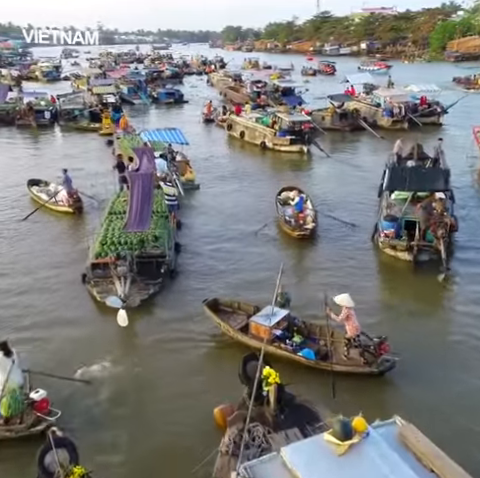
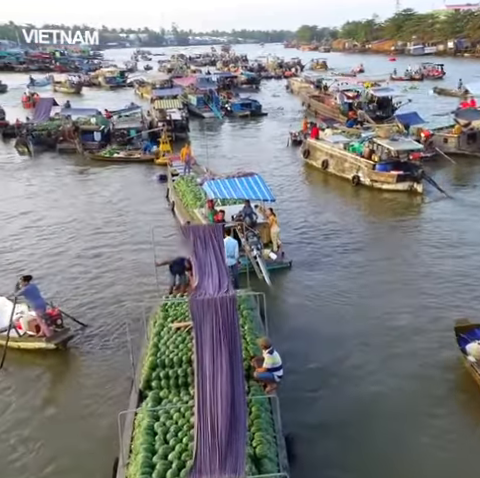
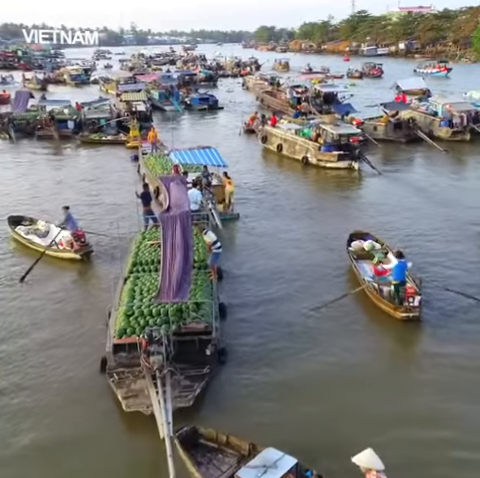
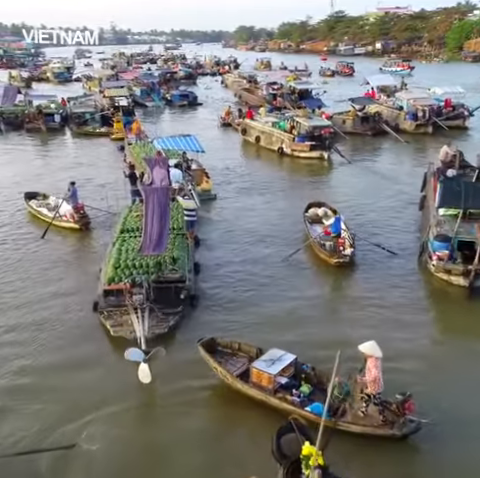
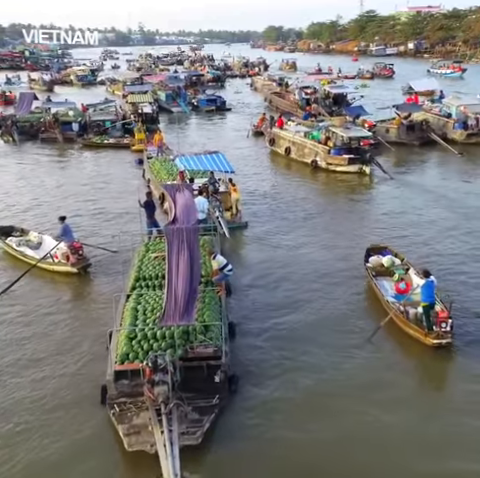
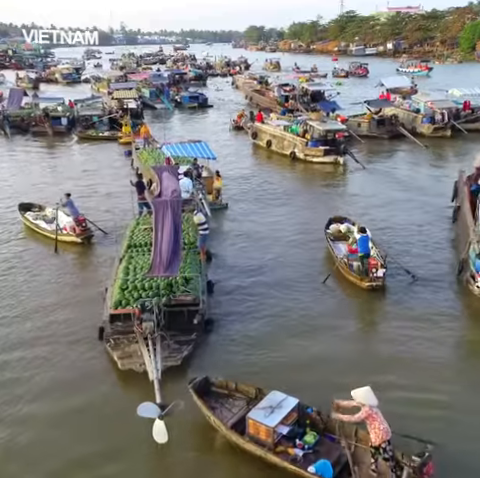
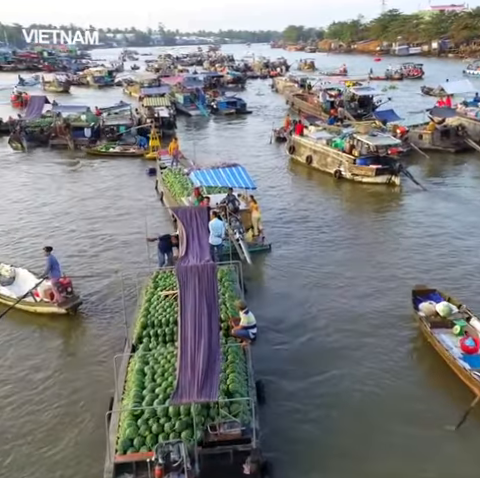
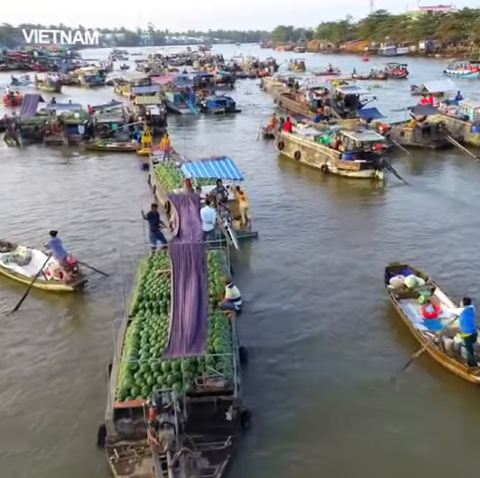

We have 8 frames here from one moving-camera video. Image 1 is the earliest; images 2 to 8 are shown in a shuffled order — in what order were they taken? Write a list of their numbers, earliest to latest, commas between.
4, 6, 3, 5, 8, 7, 2
